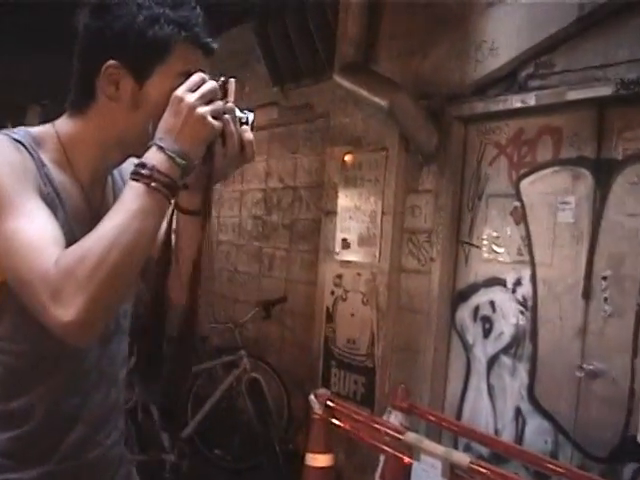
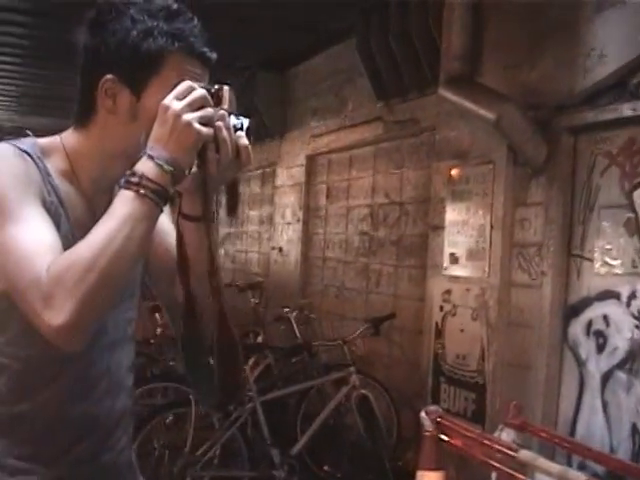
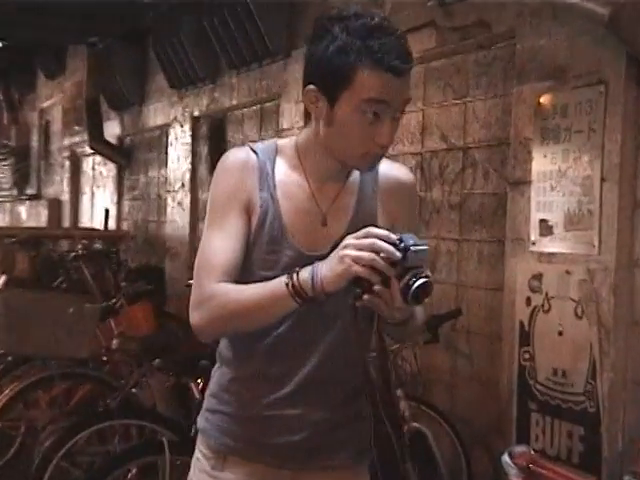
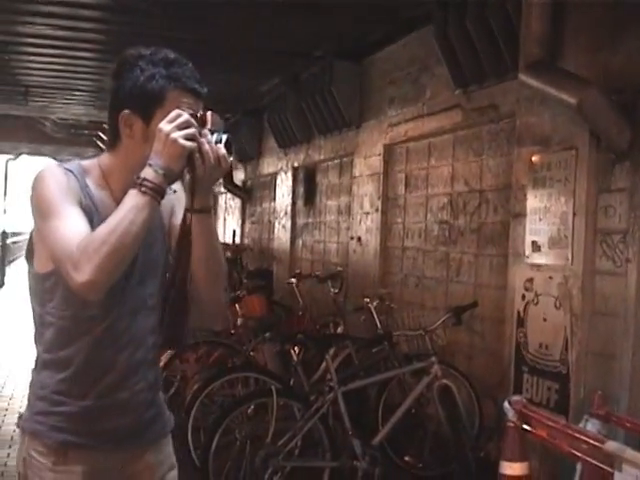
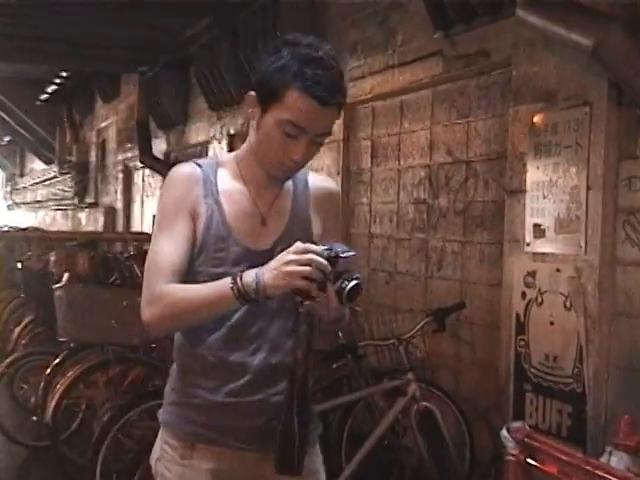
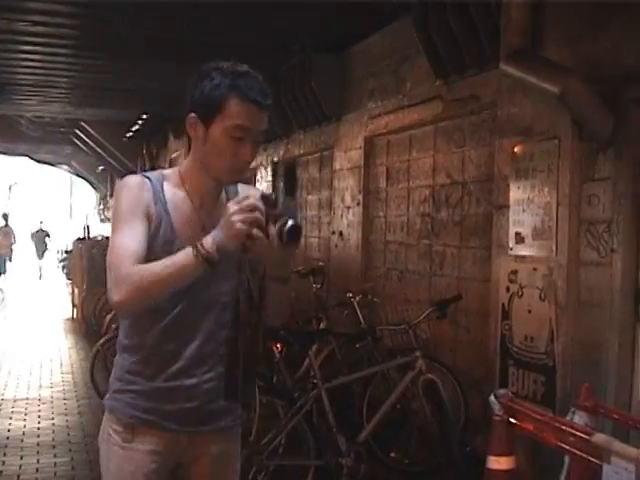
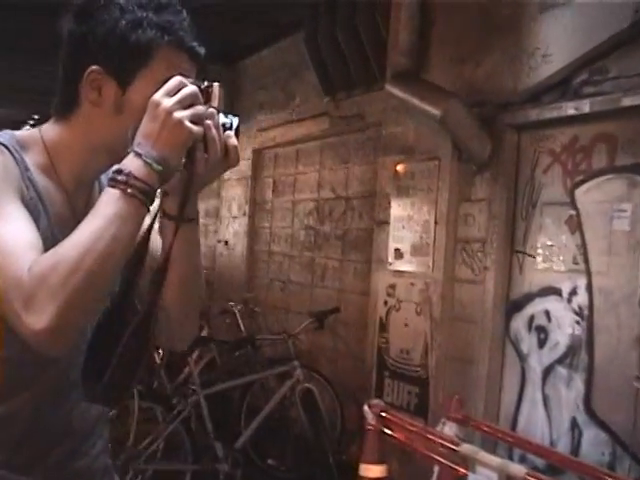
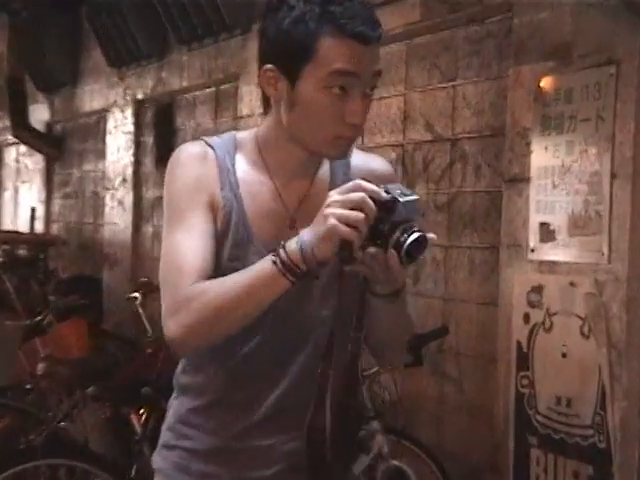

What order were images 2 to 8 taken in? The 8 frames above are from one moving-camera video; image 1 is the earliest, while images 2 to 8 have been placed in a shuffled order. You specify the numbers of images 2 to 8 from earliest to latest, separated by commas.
7, 2, 4, 6, 5, 3, 8
